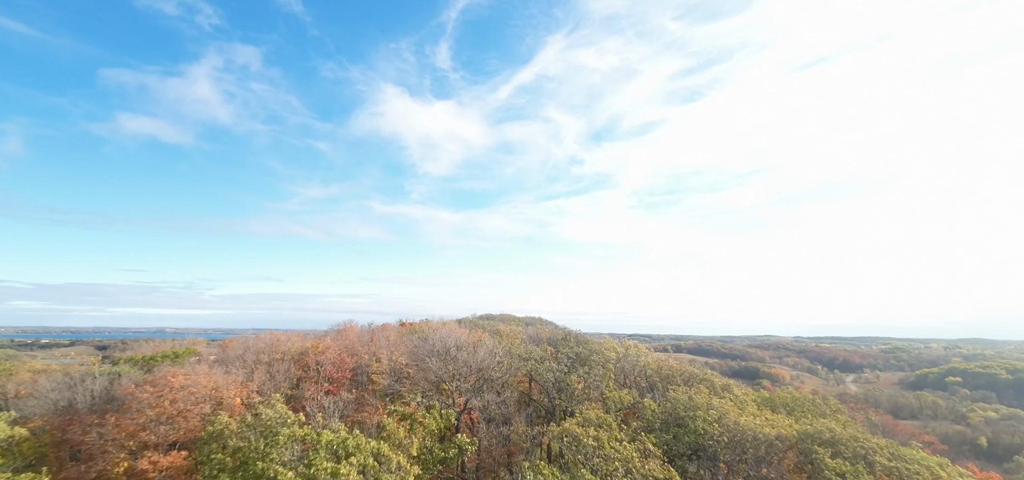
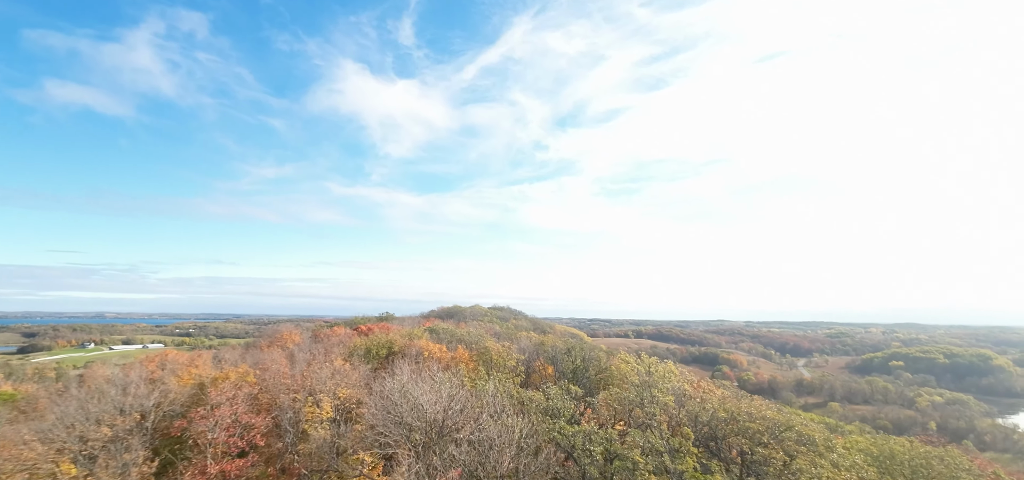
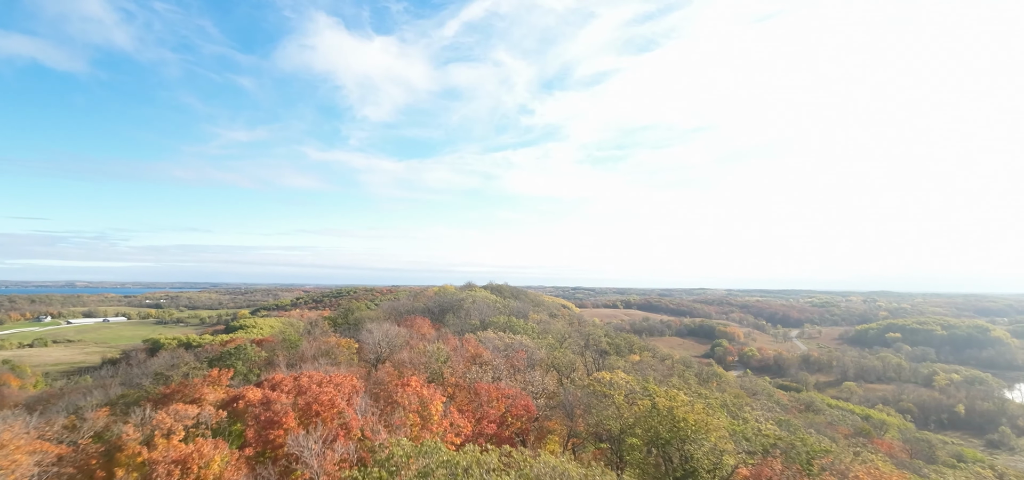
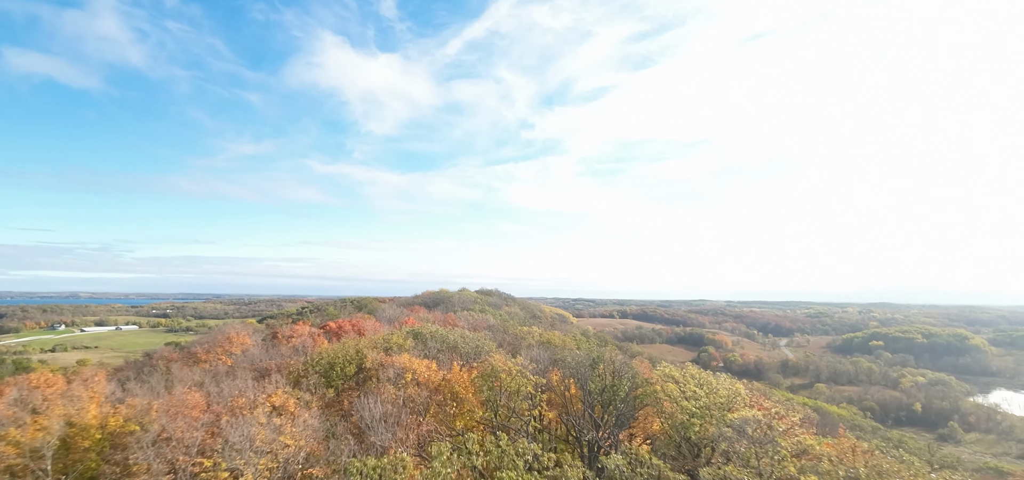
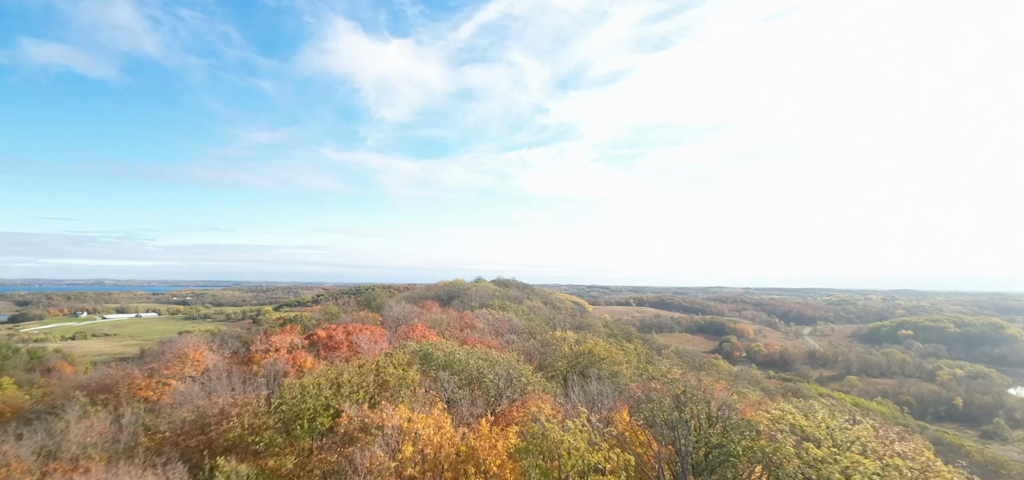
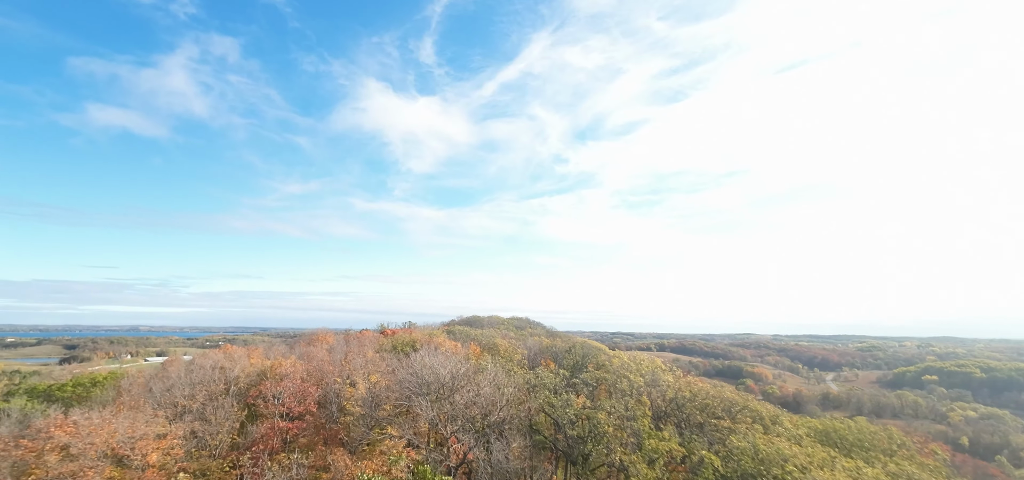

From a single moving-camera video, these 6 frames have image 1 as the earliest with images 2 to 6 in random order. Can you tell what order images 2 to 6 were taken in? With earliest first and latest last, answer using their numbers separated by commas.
6, 2, 4, 5, 3
